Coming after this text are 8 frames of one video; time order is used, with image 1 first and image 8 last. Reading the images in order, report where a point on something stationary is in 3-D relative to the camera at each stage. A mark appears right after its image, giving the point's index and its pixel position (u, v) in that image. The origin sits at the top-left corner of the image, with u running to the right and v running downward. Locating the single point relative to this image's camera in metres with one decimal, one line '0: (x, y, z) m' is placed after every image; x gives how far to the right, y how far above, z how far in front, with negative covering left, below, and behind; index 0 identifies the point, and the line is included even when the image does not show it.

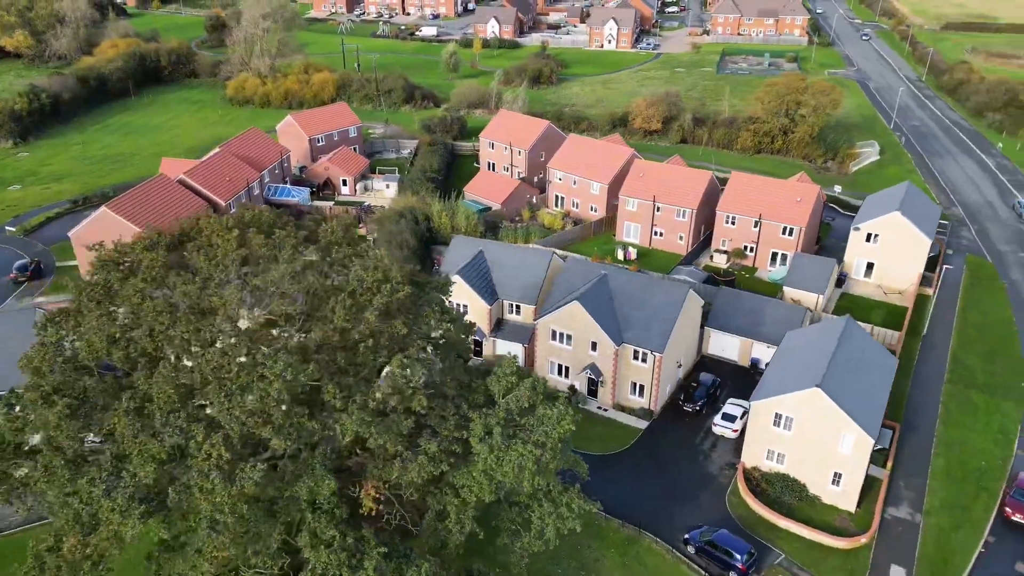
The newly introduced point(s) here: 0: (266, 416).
0: (-5.4, -2.8, +16.3) m
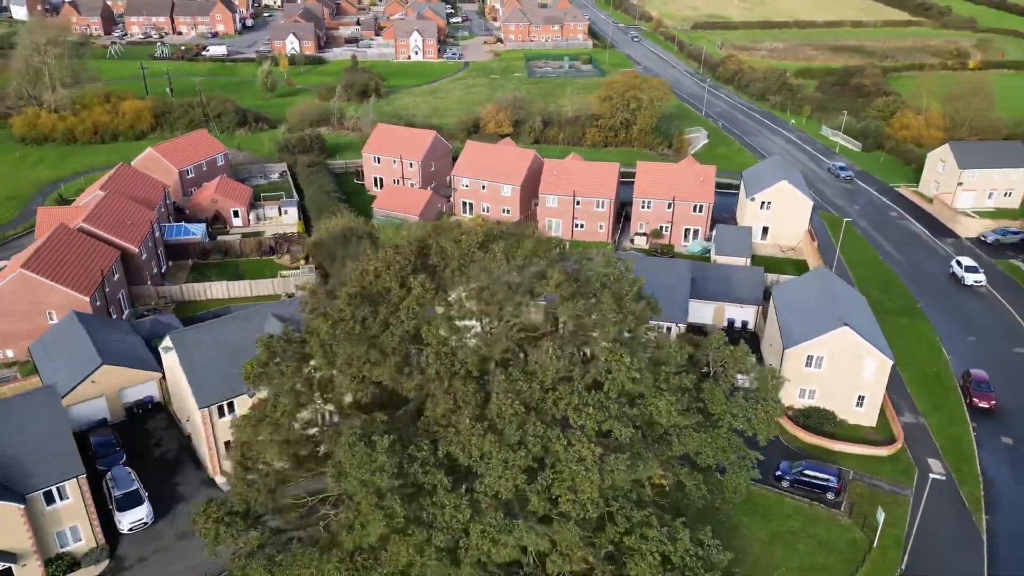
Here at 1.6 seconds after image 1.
0: (+2.2, -2.8, +16.8) m
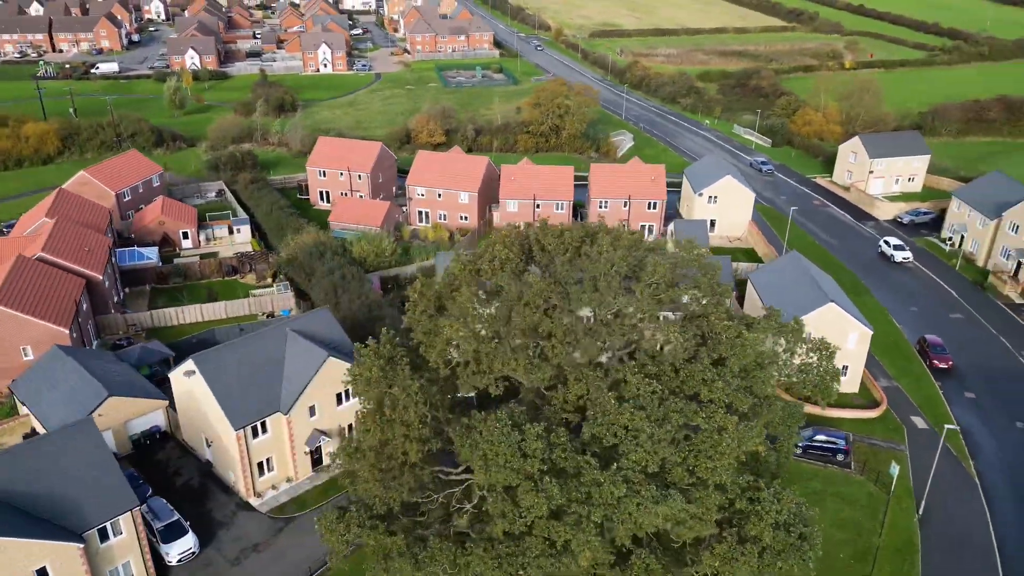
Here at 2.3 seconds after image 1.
0: (+5.4, -2.3, +18.3) m
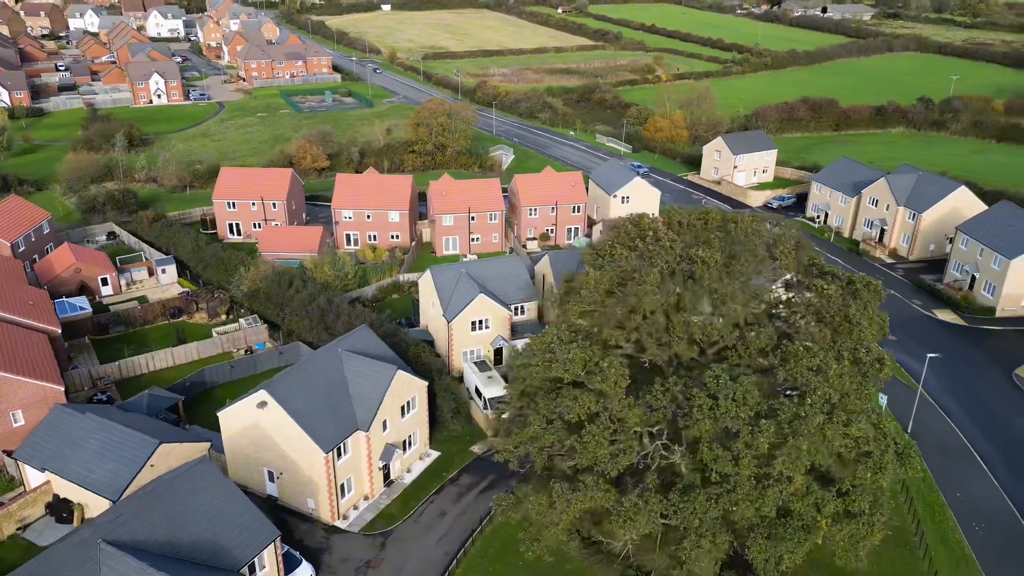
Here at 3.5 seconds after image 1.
0: (+10.6, -1.1, +22.4) m
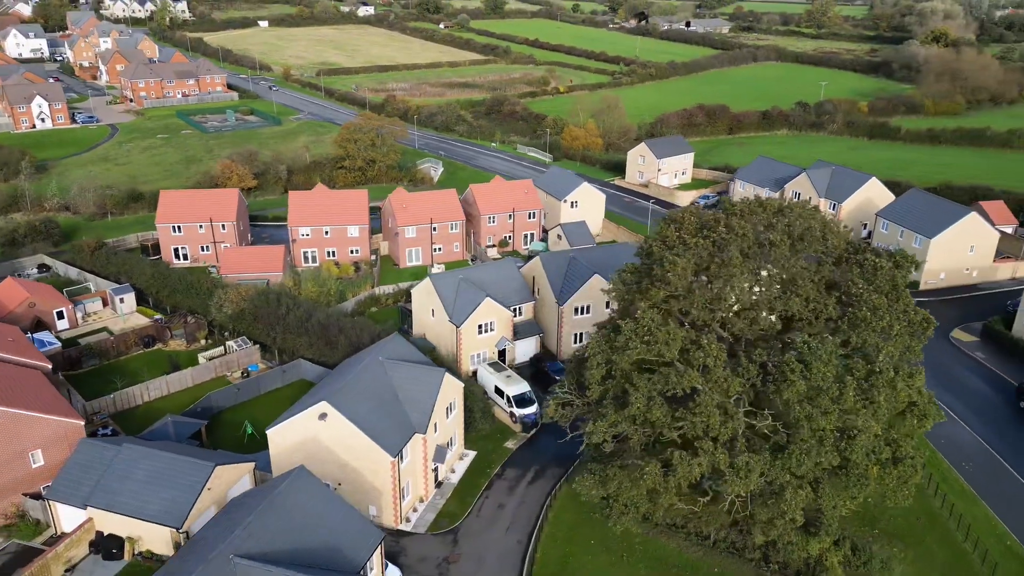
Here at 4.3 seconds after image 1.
0: (+13.5, -0.1, +25.9) m
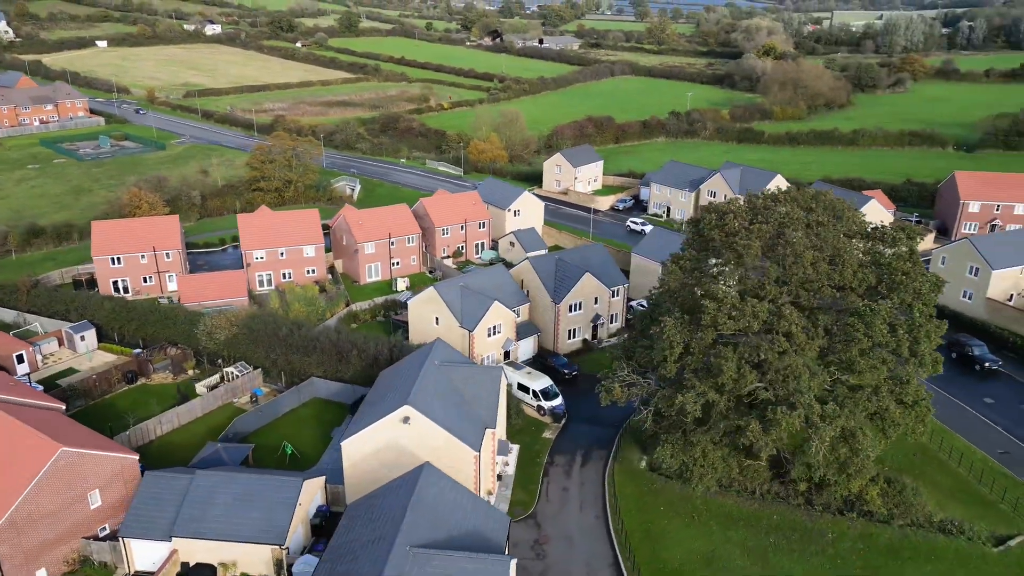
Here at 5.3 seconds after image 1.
0: (+16.5, +1.2, +31.0) m
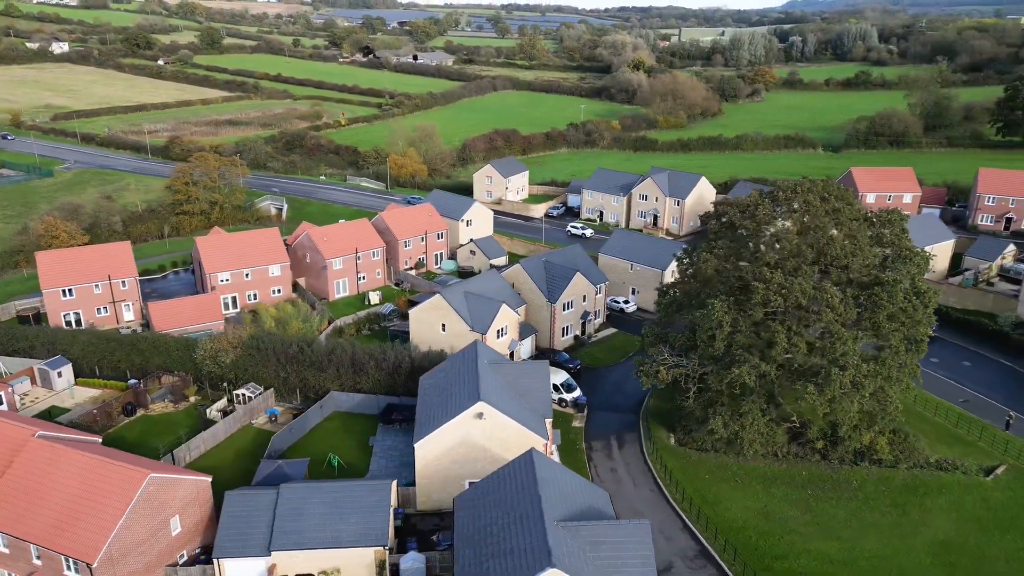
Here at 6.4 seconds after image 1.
0: (+18.6, +2.4, +36.1) m
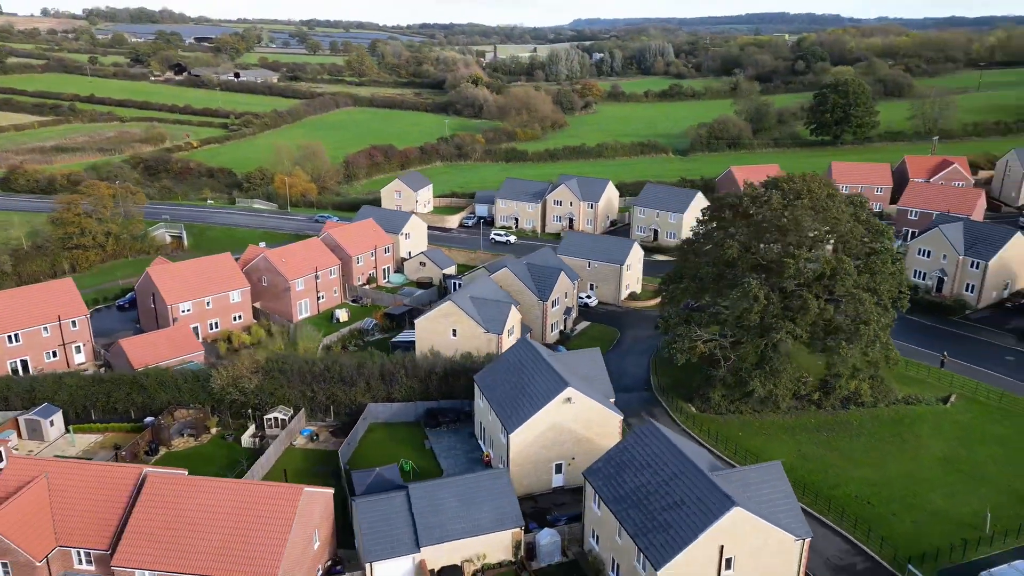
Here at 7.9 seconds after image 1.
0: (+20.4, +4.1, +43.7) m
